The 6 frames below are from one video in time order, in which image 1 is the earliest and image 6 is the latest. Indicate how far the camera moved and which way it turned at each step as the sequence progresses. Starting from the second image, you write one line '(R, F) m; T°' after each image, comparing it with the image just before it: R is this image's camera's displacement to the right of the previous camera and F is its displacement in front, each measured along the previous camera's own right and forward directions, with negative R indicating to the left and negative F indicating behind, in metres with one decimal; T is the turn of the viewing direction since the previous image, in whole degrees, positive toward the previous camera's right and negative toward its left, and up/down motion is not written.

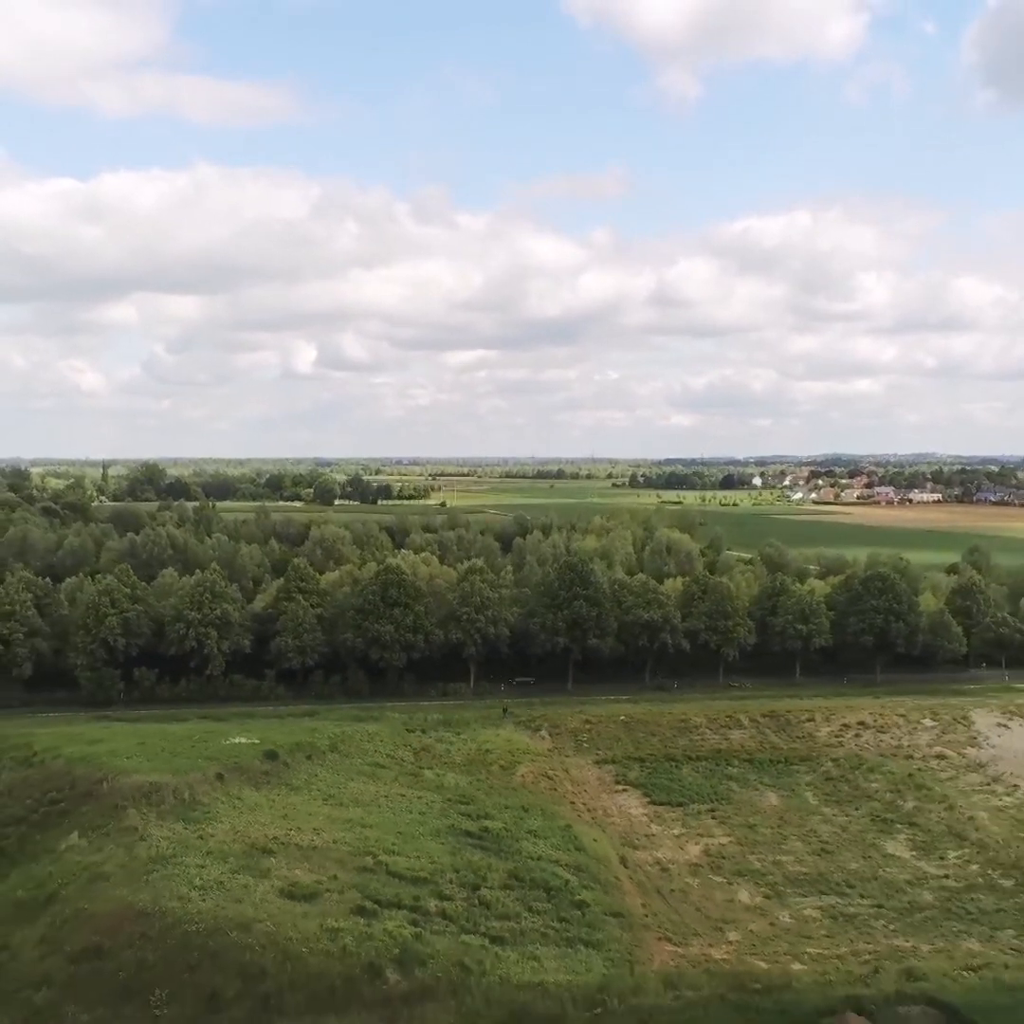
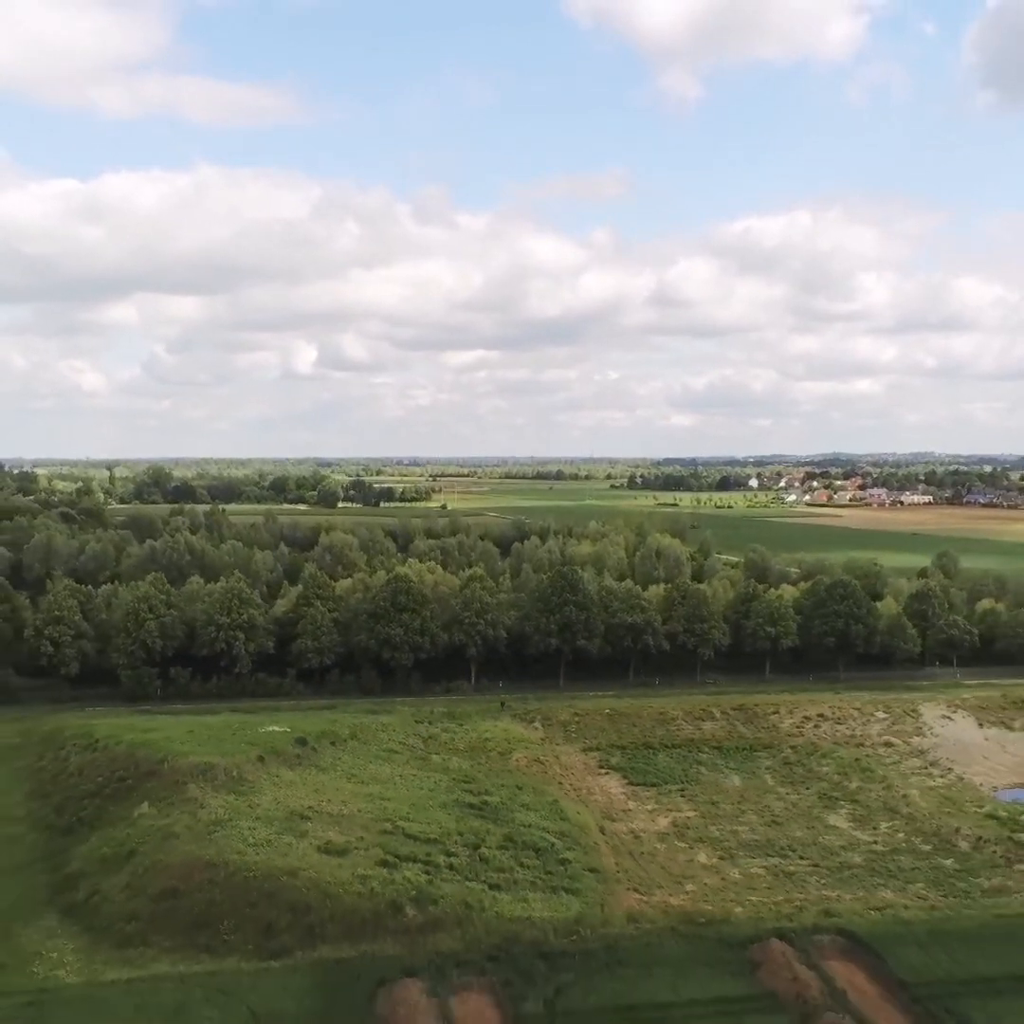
(+0.2, -4.4) m; 0°
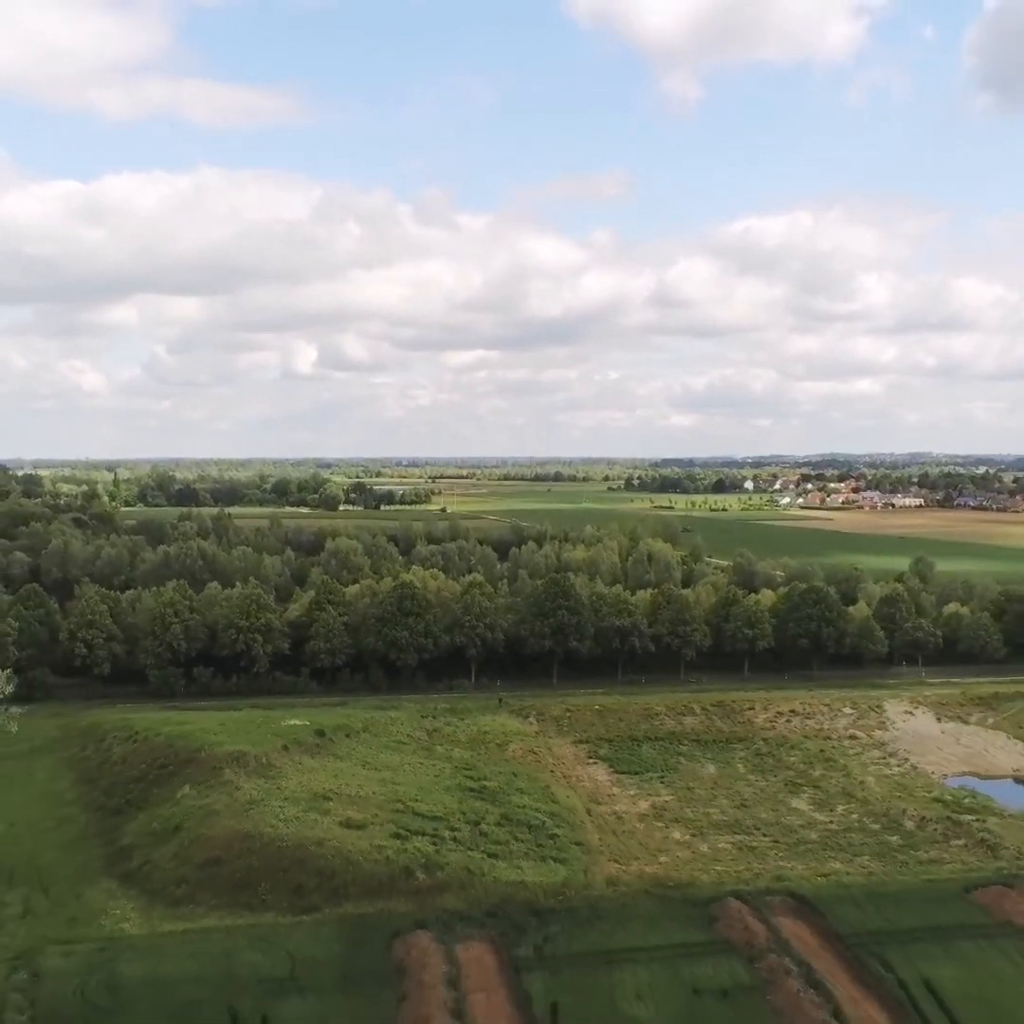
(+0.1, -3.6) m; 0°
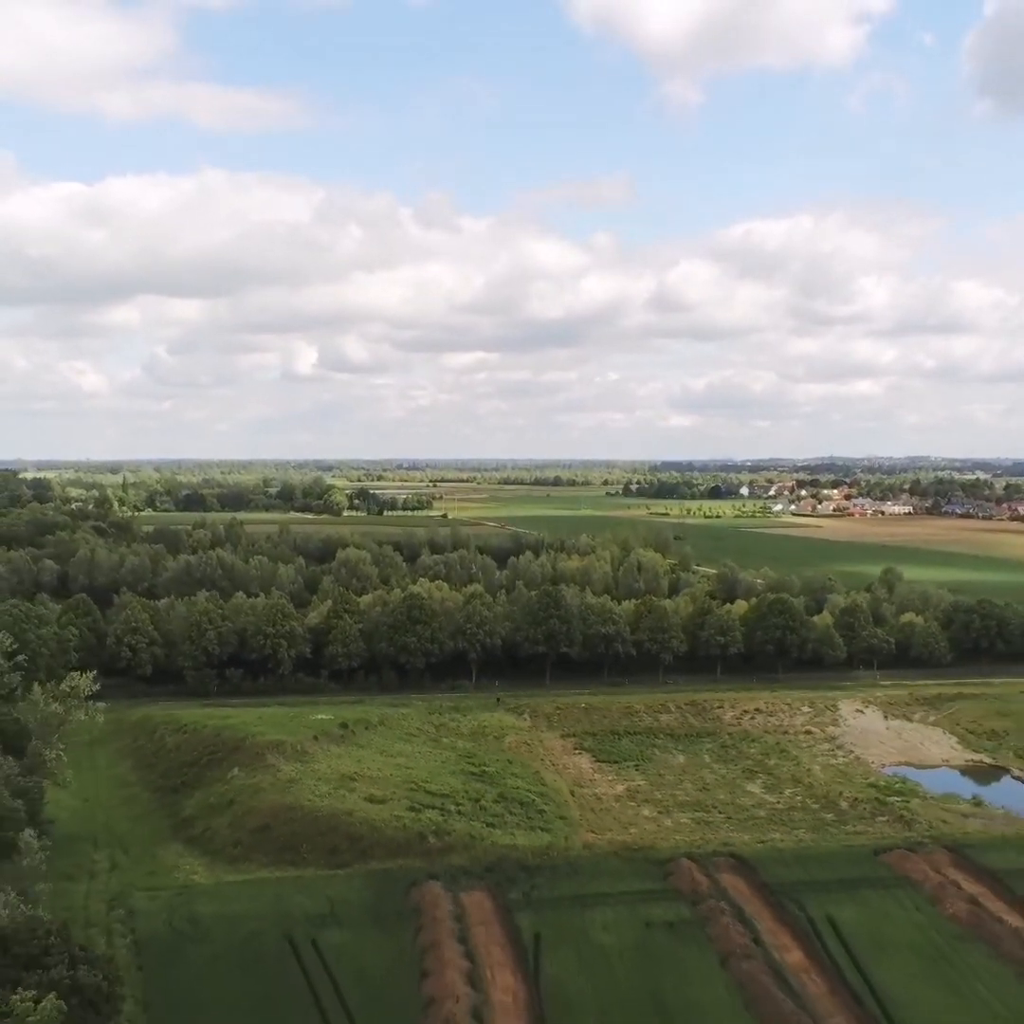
(+0.2, -5.8) m; 0°
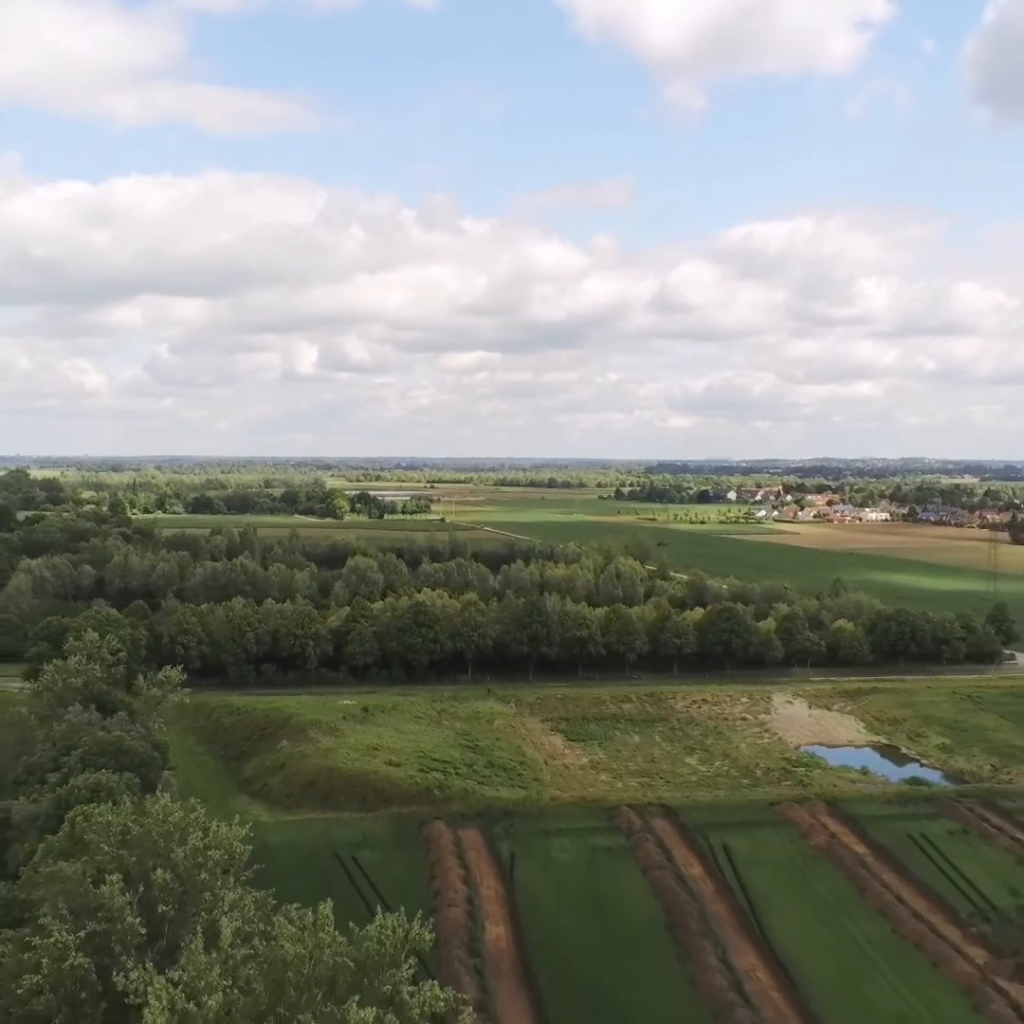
(+0.5, -10.2) m; 0°
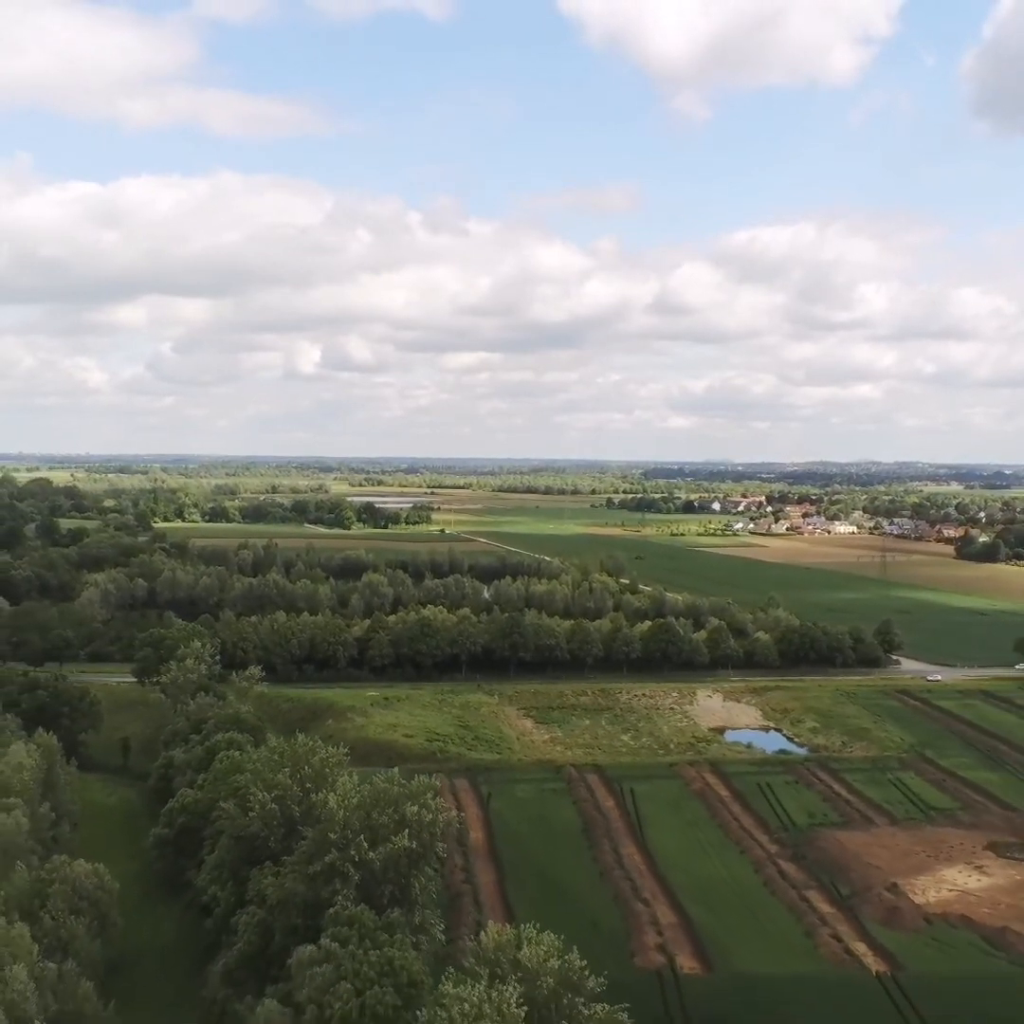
(+1.3, -18.1) m; 0°
